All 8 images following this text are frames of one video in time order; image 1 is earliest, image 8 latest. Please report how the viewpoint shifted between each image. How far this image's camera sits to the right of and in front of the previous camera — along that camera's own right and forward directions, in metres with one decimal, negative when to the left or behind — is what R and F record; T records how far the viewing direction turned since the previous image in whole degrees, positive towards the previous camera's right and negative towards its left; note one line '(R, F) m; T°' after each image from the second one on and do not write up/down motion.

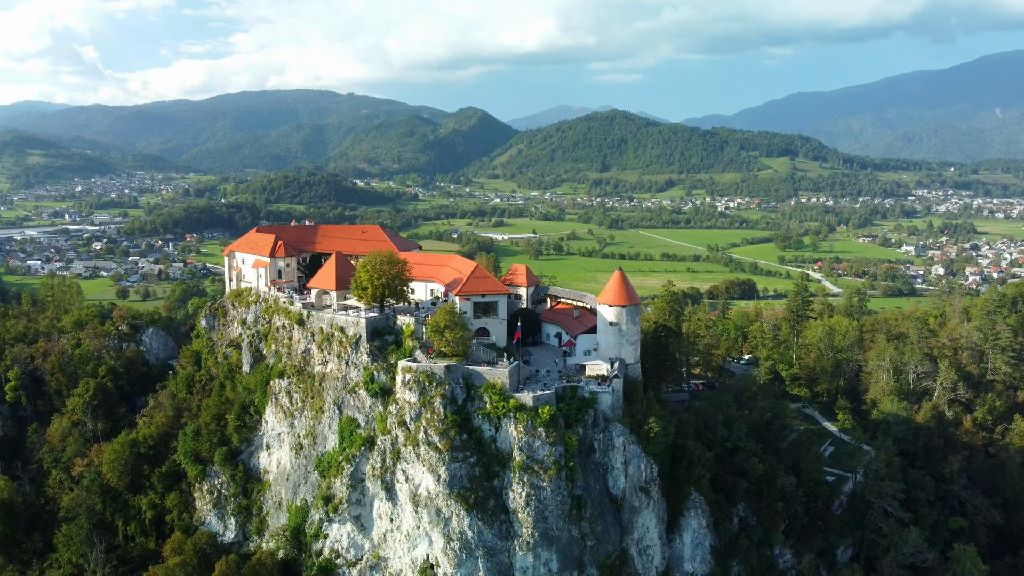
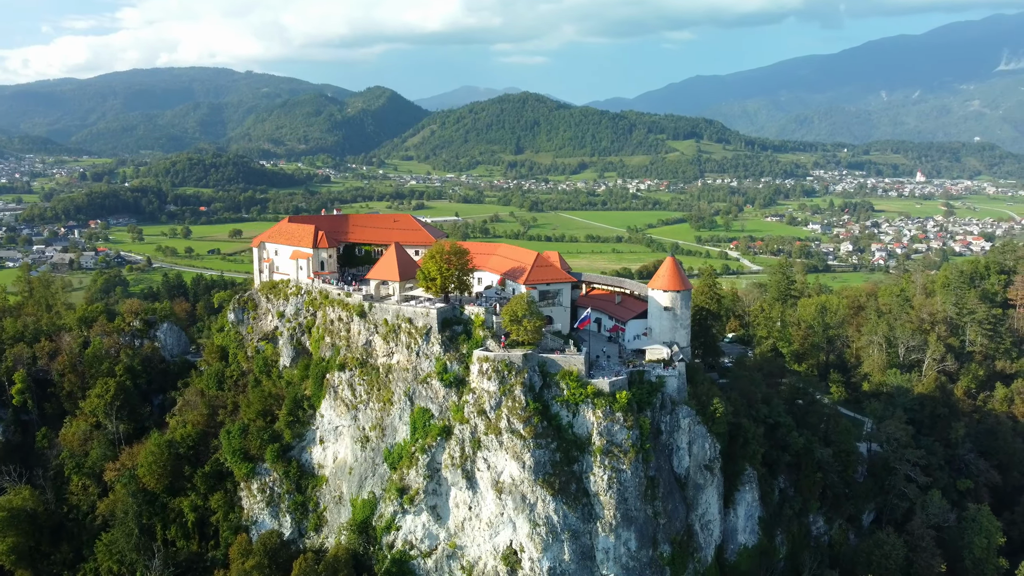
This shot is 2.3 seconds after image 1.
(-7.6, 0.0) m; +7°
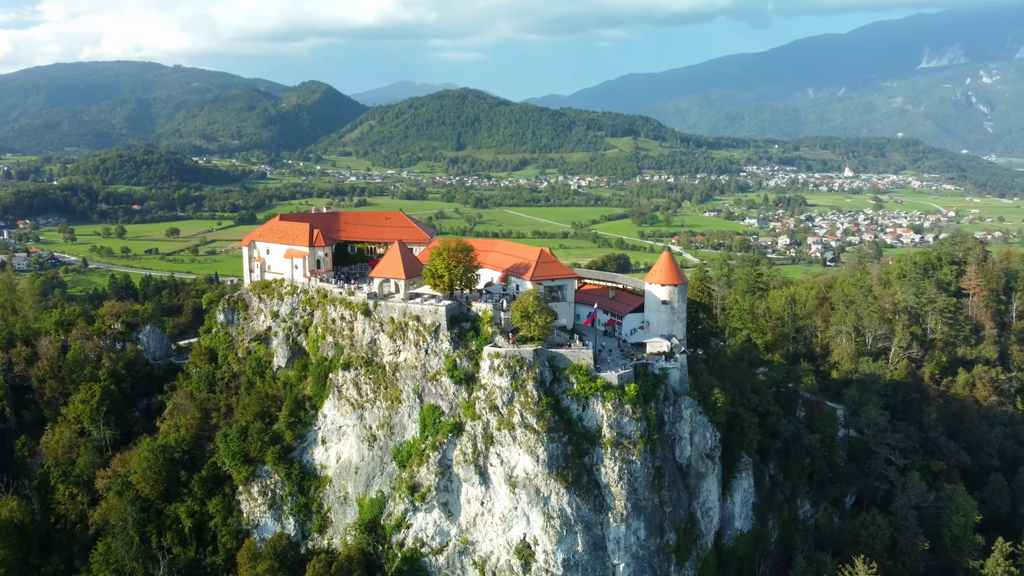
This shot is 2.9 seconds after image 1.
(-3.2, -0.2) m; +4°
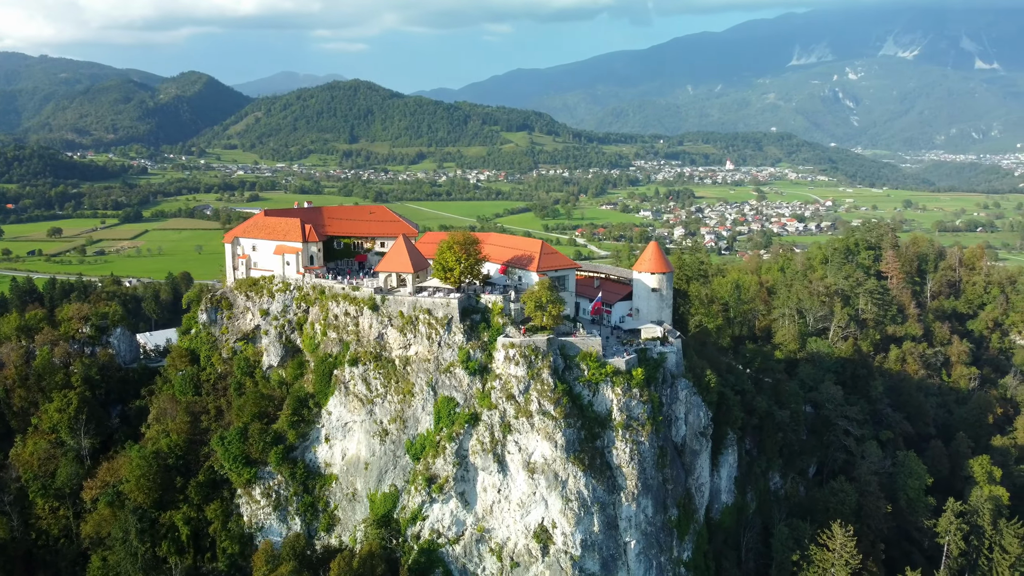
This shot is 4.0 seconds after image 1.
(-5.6, -0.4) m; +8°
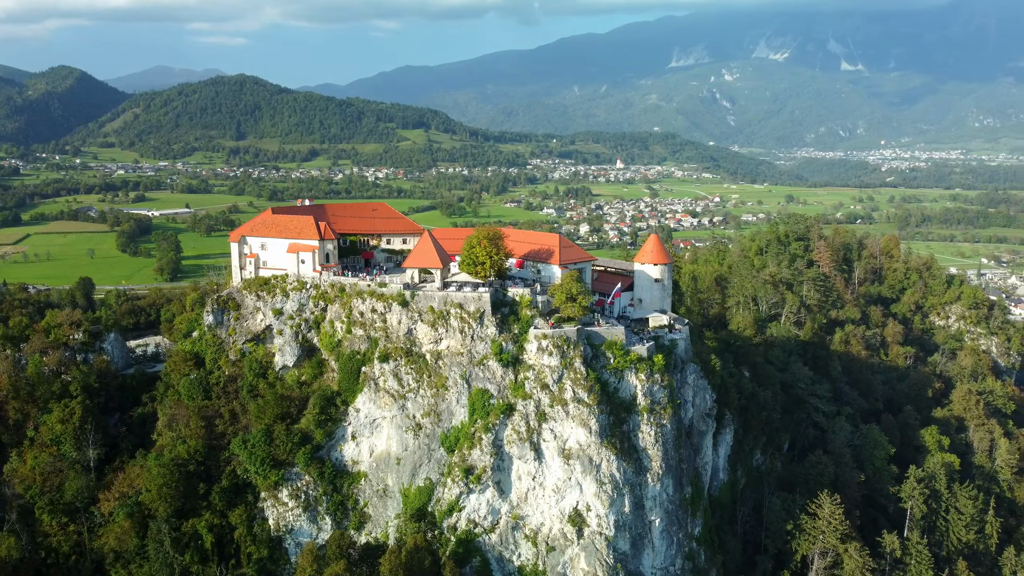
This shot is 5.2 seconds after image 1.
(-6.6, -0.5) m; +8°
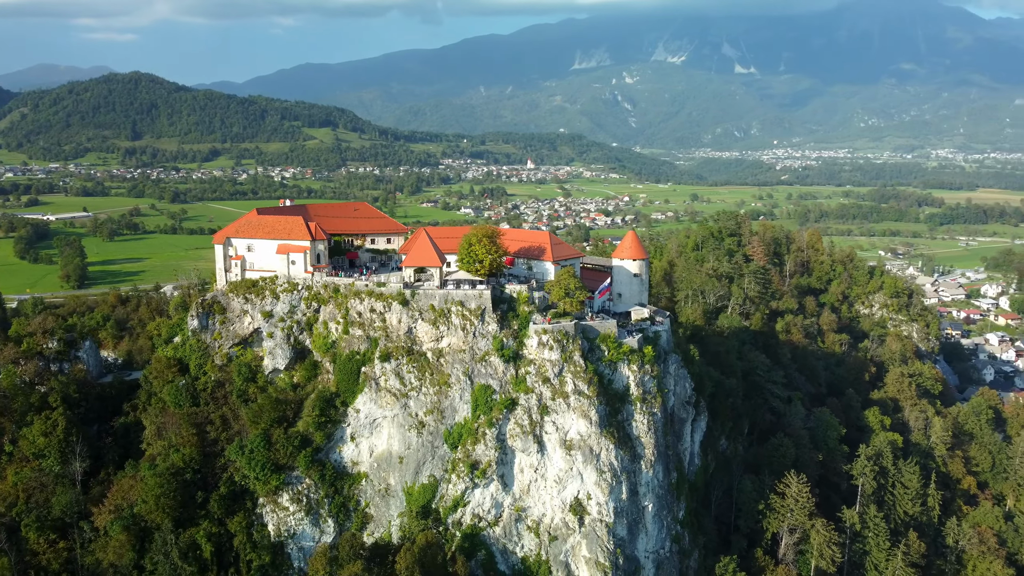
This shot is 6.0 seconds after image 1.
(-4.5, -0.5) m; +7°
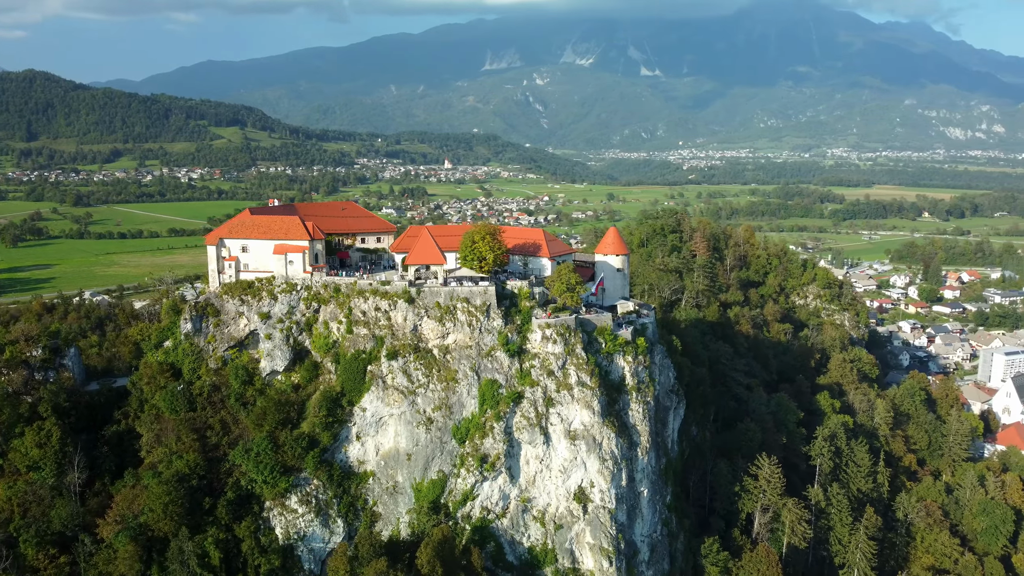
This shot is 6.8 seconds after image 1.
(-4.5, -0.5) m; +6°
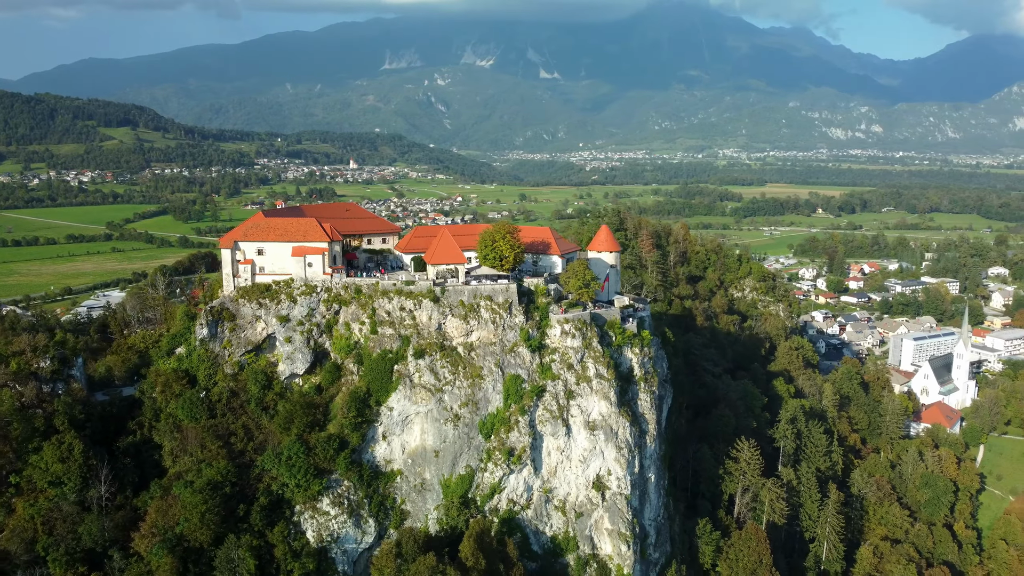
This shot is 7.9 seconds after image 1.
(-6.0, -0.7) m; +7°
